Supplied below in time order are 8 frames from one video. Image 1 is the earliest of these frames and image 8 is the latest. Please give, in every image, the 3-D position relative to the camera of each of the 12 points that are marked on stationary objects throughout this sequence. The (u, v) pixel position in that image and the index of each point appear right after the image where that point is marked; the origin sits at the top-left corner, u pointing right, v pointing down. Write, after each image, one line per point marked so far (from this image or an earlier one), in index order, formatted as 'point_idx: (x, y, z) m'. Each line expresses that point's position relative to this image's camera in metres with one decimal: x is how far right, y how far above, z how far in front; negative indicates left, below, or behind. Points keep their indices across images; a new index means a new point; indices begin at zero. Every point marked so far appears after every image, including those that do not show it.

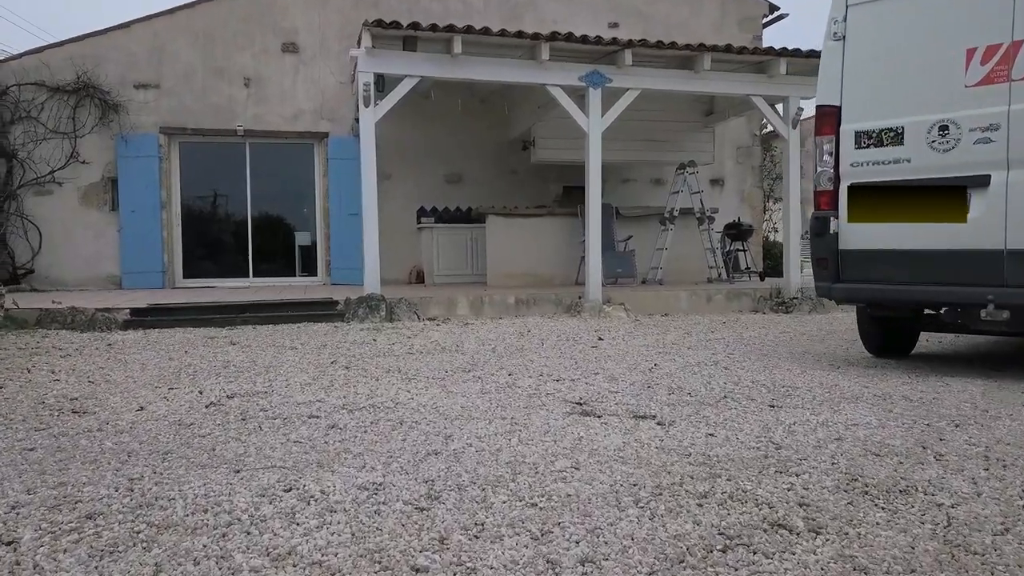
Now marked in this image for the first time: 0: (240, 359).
0: (-1.4, -0.4, +4.1) m
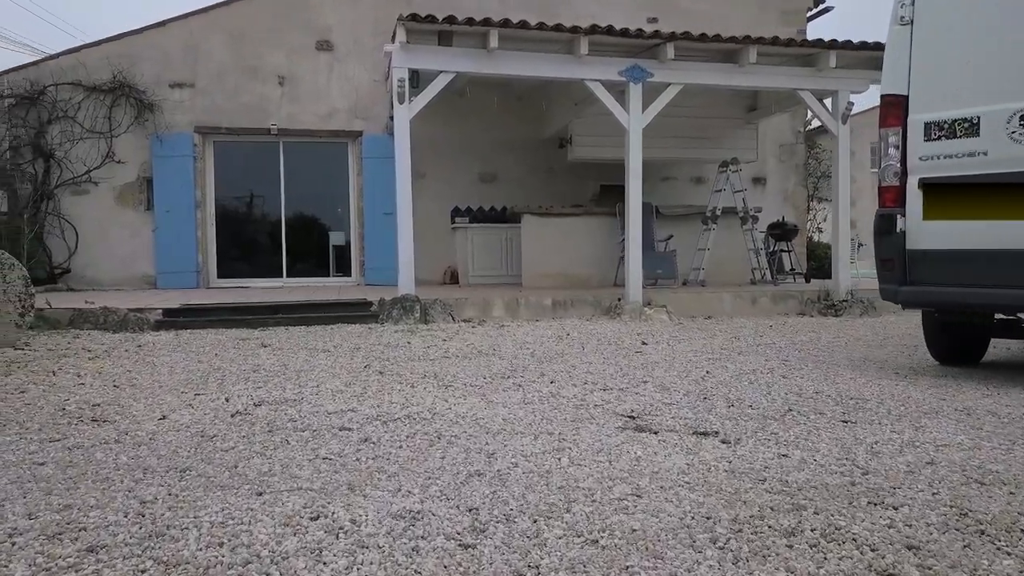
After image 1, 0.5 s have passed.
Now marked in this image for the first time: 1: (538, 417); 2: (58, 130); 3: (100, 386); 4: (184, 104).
0: (-1.2, -0.4, +4.0) m
1: (+0.1, -0.4, +2.3) m
2: (-4.4, +1.5, +8.0) m
3: (-1.6, -0.4, +3.1) m
4: (-3.3, +1.8, +8.2) m
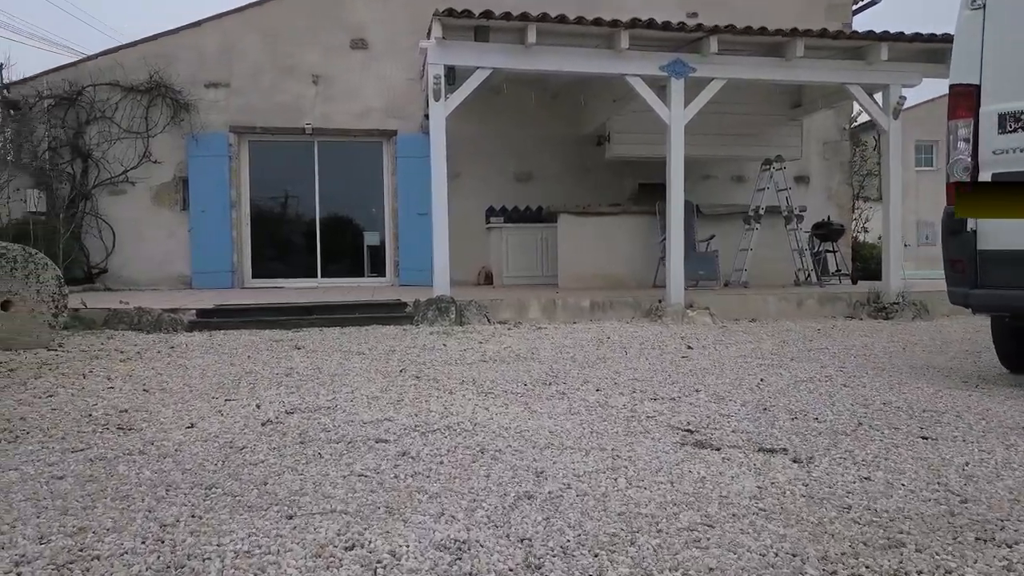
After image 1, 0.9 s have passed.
0: (-1.0, -0.4, +3.8) m
1: (+0.2, -0.4, +2.2) m
2: (-4.1, +1.5, +8.0) m
3: (-1.4, -0.4, +3.1) m
4: (-2.9, +1.8, +8.1) m
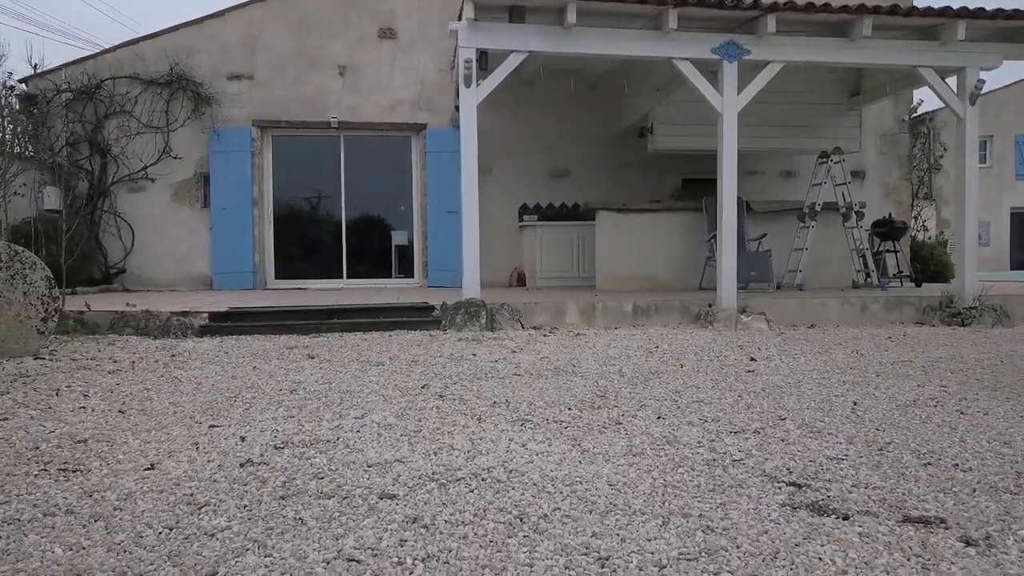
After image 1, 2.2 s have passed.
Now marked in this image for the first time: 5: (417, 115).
0: (-0.8, -0.4, +3.4) m
1: (+0.3, -0.4, +1.7) m
2: (-3.7, +1.5, +7.7) m
3: (-1.3, -0.4, +2.6) m
4: (-2.6, +1.8, +7.7) m
5: (-0.9, +1.7, +7.9) m
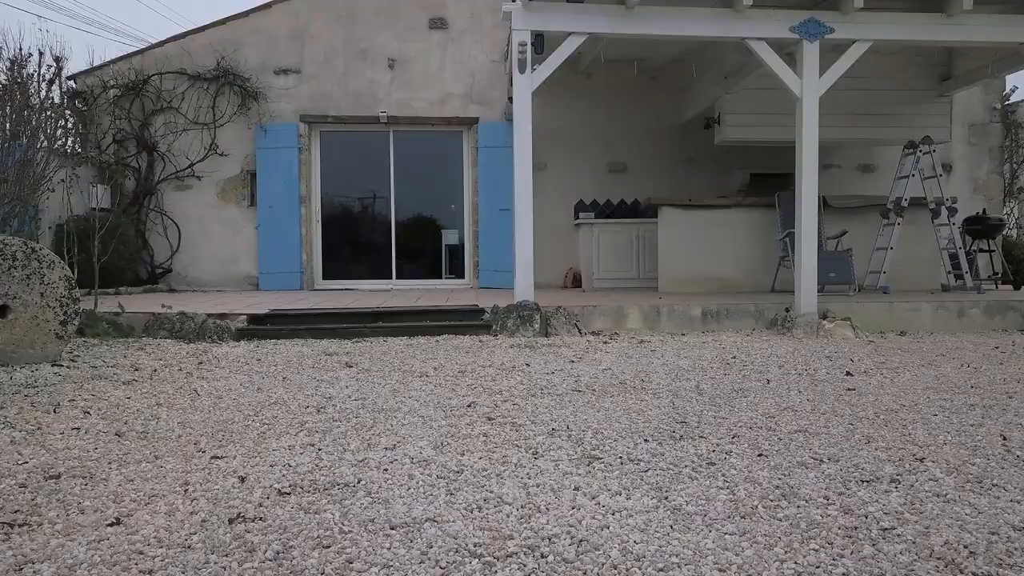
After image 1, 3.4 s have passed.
0: (-0.6, -0.4, +3.0) m
1: (+0.4, -0.4, +1.2) m
2: (-3.2, +1.5, +7.5) m
3: (-1.1, -0.4, +2.2) m
4: (-2.0, +1.8, +7.4) m
5: (-0.4, +1.7, +7.5) m
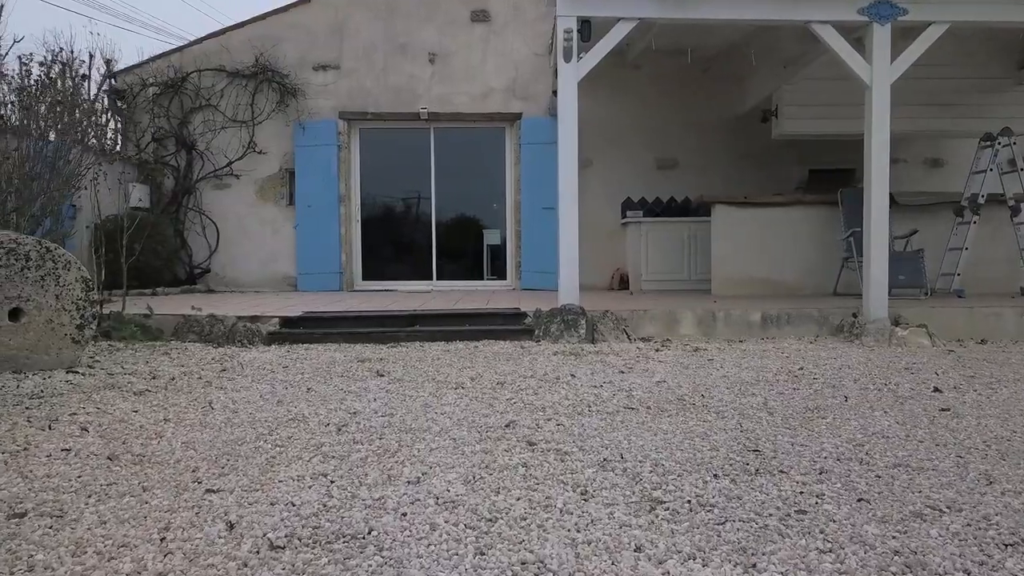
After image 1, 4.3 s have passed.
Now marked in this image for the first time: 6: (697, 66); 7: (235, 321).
0: (-0.5, -0.4, +2.7) m
1: (+0.5, -0.4, +0.8) m
2: (-2.8, +1.5, +7.3) m
3: (-1.0, -0.4, +2.0) m
4: (-1.7, +1.8, +7.2) m
5: (0.0, +1.6, +7.2) m
6: (+1.6, +1.9, +7.0) m
7: (-1.6, -0.2, +4.7) m
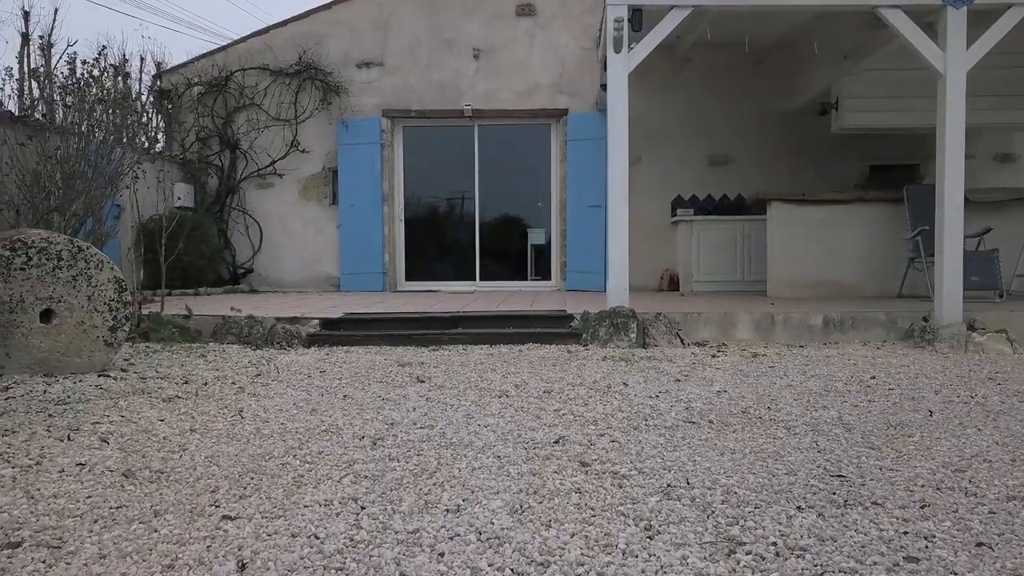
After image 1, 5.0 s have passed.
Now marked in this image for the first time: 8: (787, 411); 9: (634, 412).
0: (-0.3, -0.4, +2.5) m
1: (+0.5, -0.4, +0.6) m
2: (-2.4, +1.5, +7.2) m
3: (-0.9, -0.4, +1.8) m
4: (-1.3, +1.8, +7.1) m
5: (+0.4, +1.6, +6.9) m
6: (+2.0, +1.9, +6.7) m
7: (-1.4, -0.2, +4.6) m
8: (+0.9, -0.4, +2.7) m
9: (+0.4, -0.4, +2.6) m
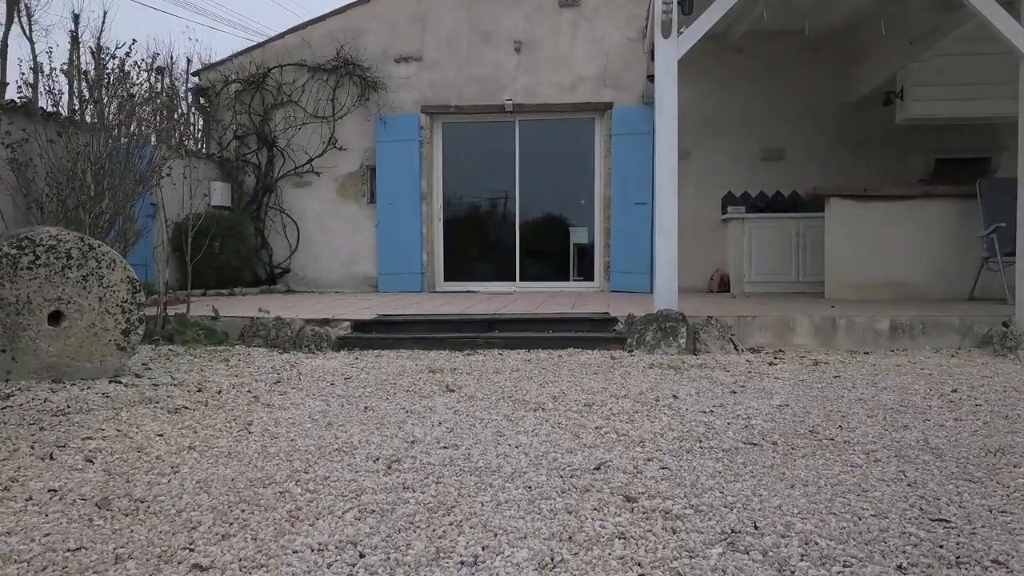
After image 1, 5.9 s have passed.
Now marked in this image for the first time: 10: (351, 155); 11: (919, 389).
0: (-0.2, -0.4, +2.2) m
1: (+0.5, -0.4, +0.3) m
2: (-2.1, +1.5, +7.1) m
3: (-0.9, -0.4, +1.6) m
4: (-0.9, +1.8, +6.9) m
5: (+0.7, +1.6, +6.6) m
6: (+2.3, +1.9, +6.3) m
7: (-1.2, -0.2, +4.4) m
8: (+1.0, -0.4, +2.3) m
9: (+0.5, -0.4, +2.3) m
10: (-1.4, +1.2, +7.0) m
11: (+1.6, -0.4, +3.1) m
